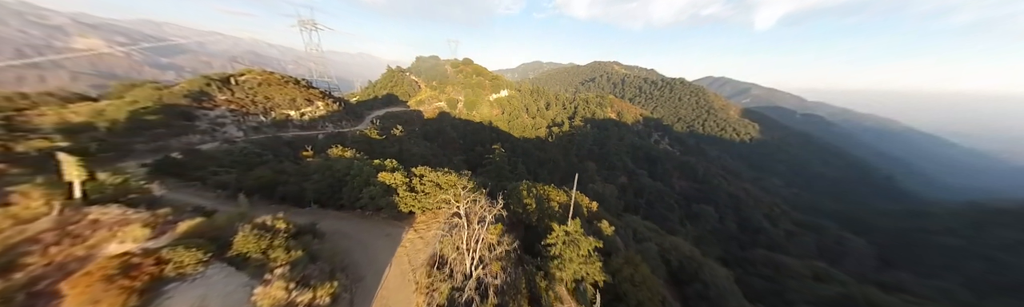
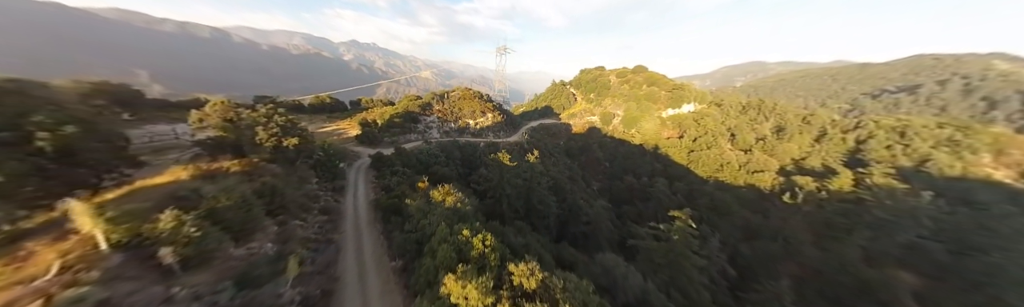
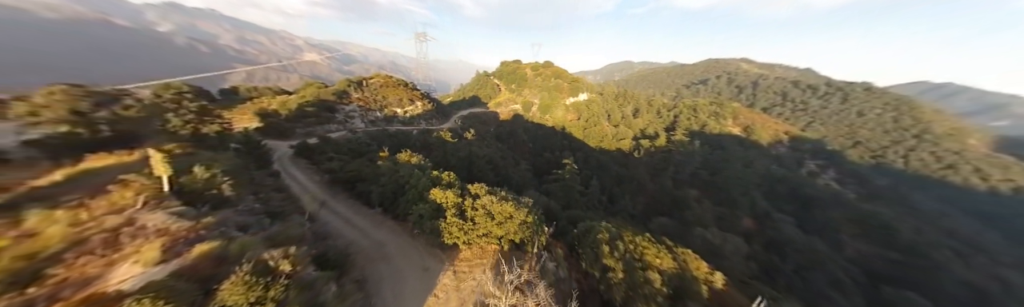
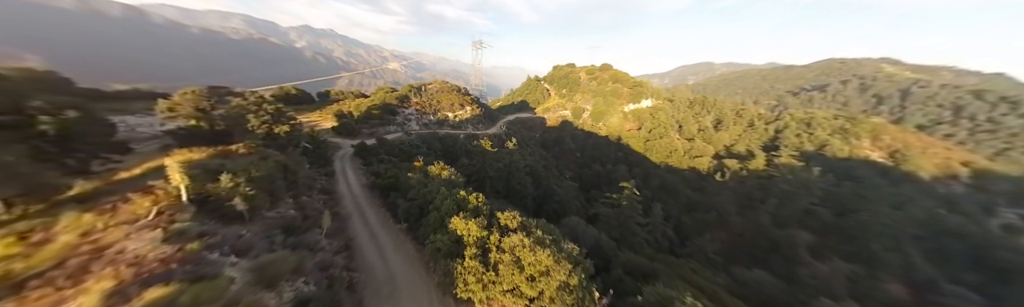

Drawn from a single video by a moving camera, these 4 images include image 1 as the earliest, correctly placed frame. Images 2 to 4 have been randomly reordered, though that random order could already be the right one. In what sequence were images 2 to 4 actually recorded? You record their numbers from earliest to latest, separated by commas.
3, 4, 2
